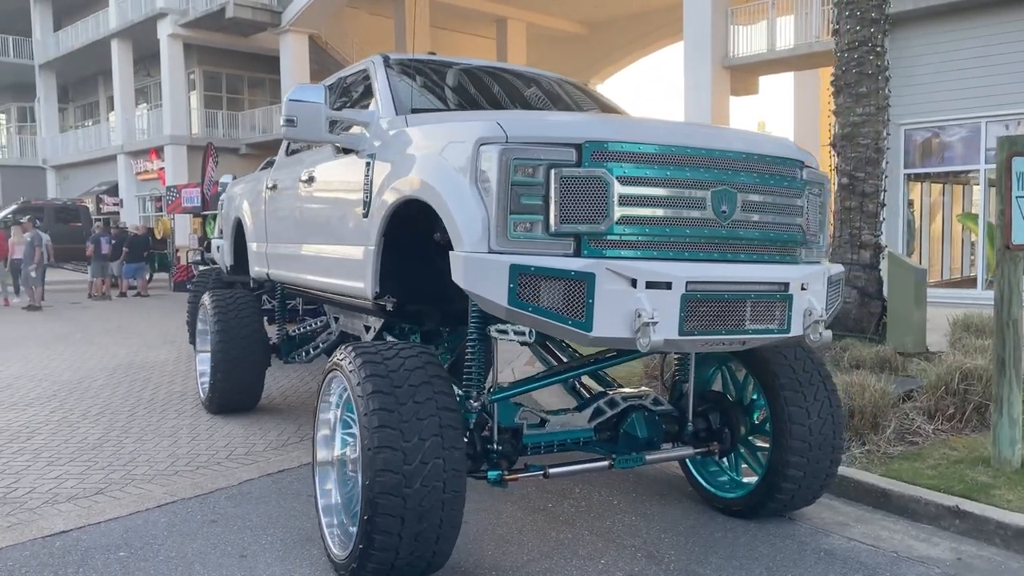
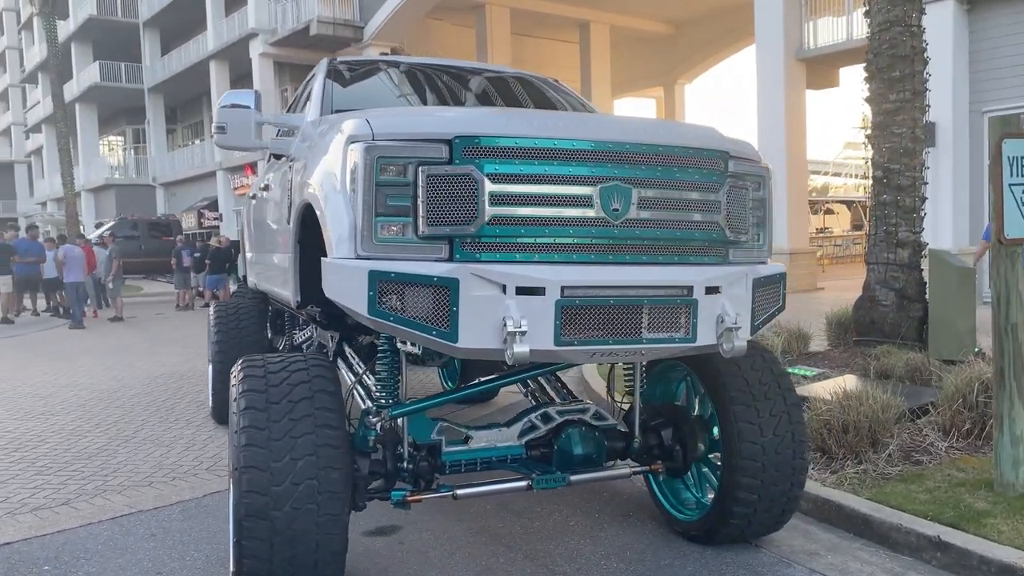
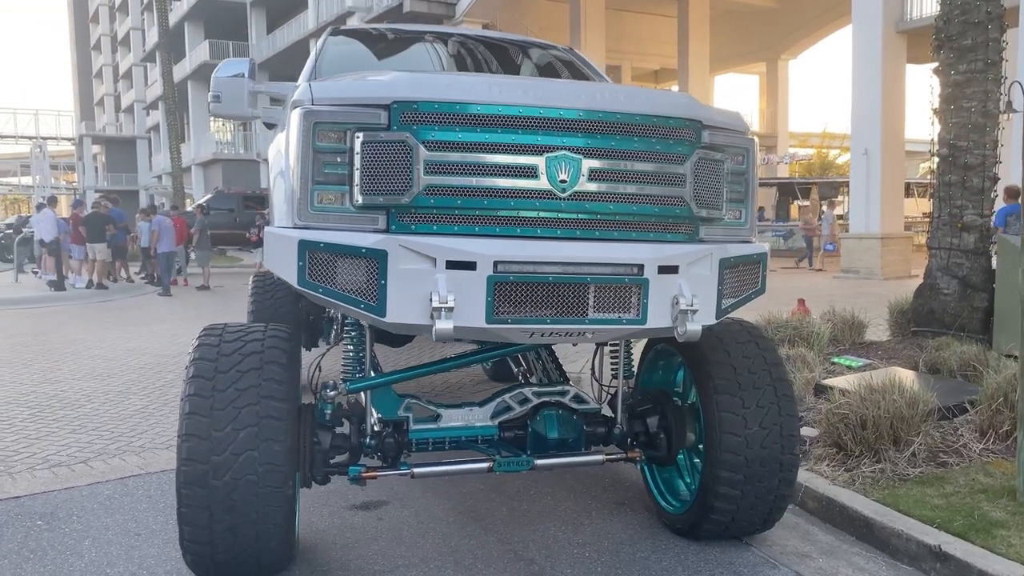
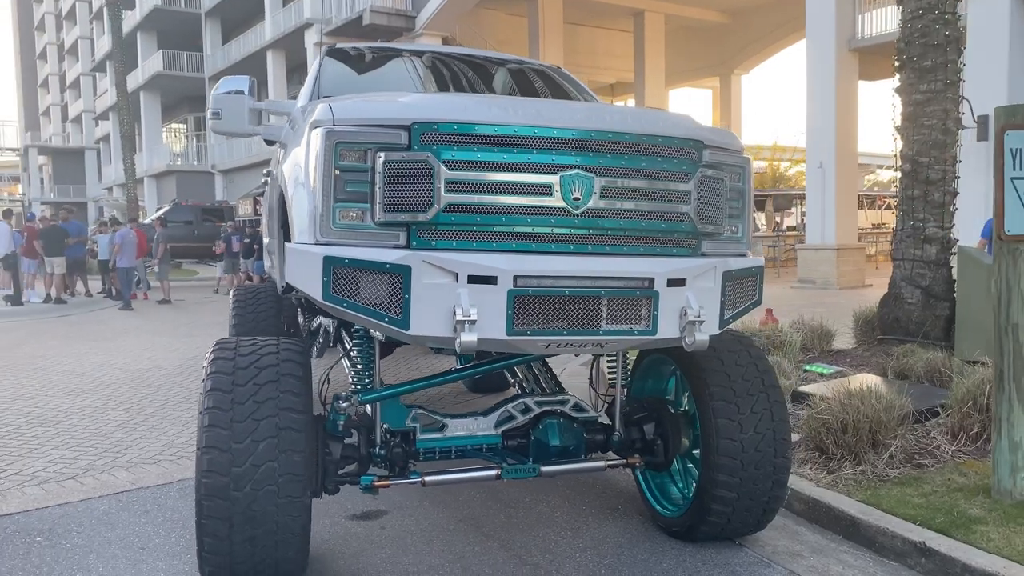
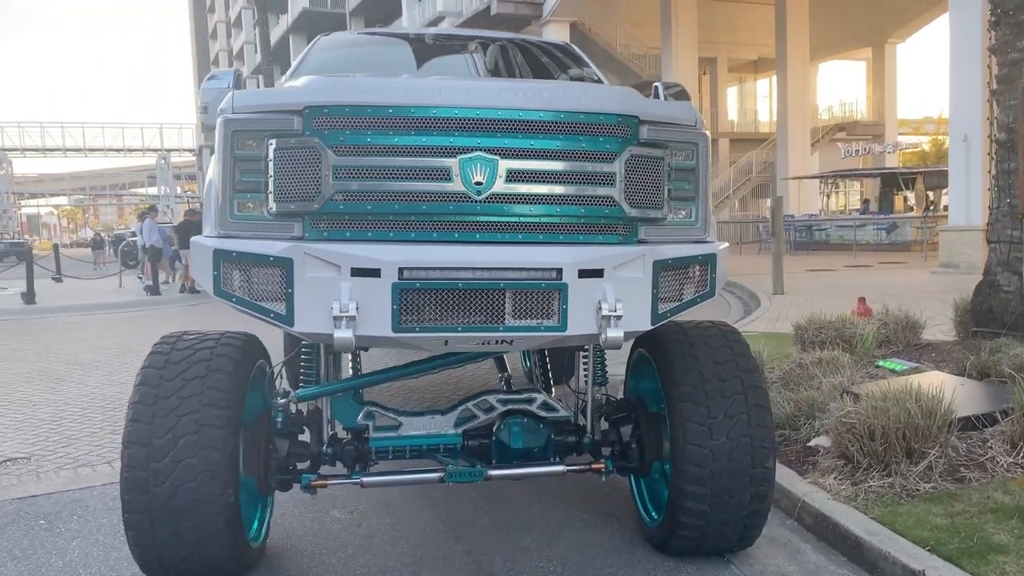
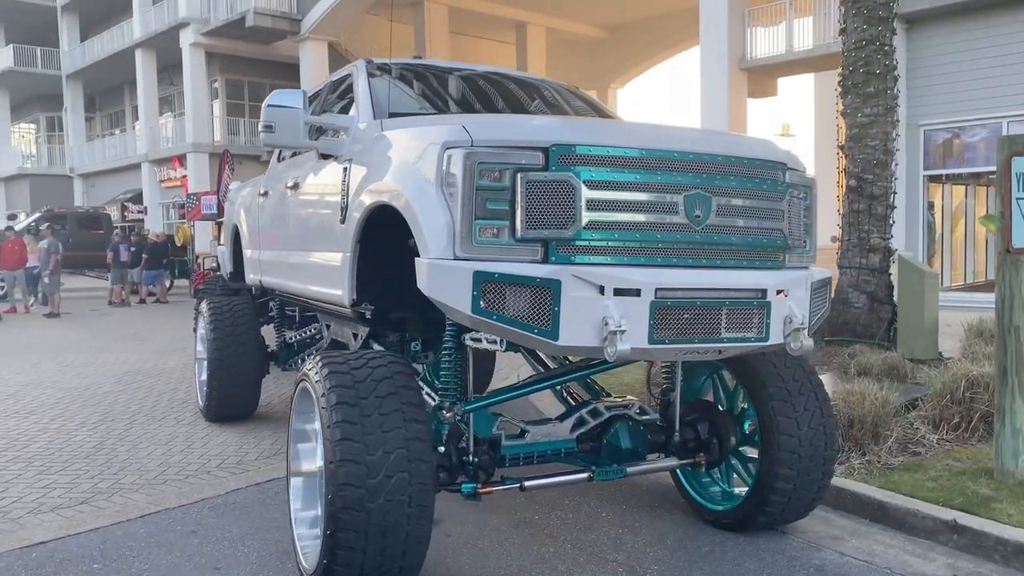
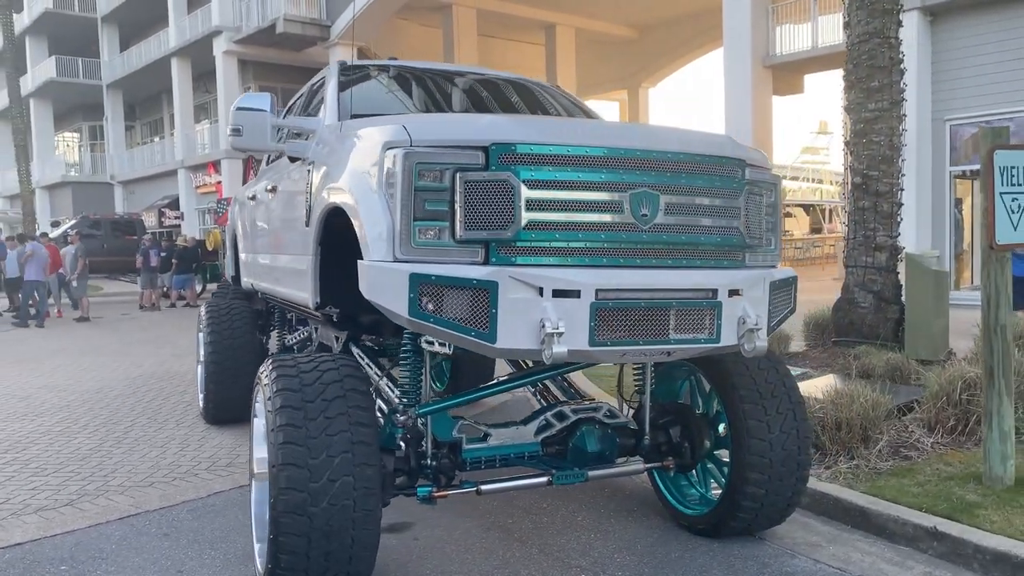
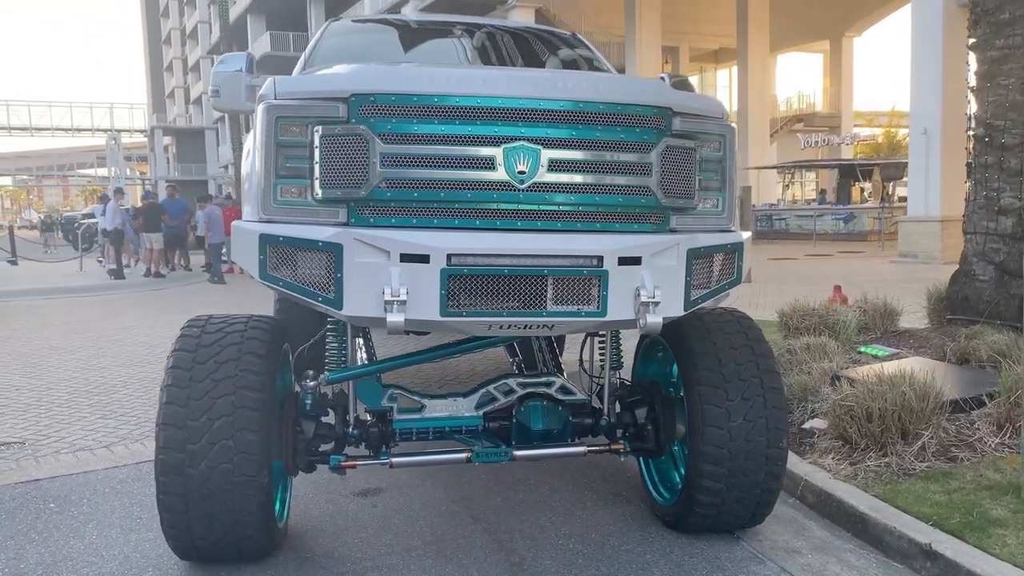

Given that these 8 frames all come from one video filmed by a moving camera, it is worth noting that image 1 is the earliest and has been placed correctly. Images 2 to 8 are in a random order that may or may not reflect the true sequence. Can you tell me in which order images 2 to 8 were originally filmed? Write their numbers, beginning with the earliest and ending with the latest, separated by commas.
6, 7, 2, 4, 3, 8, 5
